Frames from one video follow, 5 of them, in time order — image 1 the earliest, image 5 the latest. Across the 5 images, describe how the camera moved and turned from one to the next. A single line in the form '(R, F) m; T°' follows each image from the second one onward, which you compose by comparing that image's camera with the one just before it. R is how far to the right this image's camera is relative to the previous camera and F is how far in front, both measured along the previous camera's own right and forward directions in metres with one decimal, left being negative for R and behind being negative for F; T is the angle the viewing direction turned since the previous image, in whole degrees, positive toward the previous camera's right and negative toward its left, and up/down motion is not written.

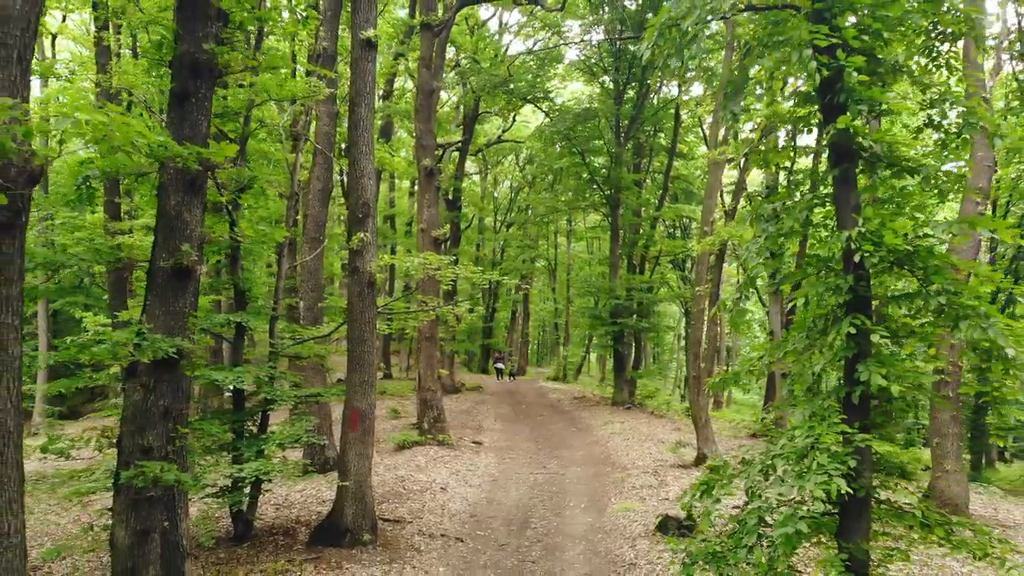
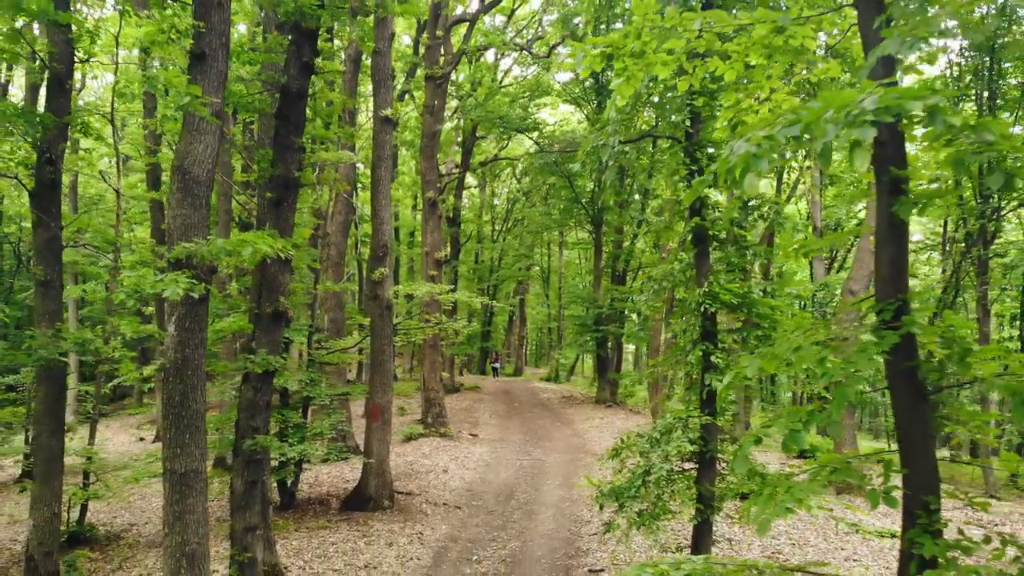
(+0.2, -2.0) m; 0°
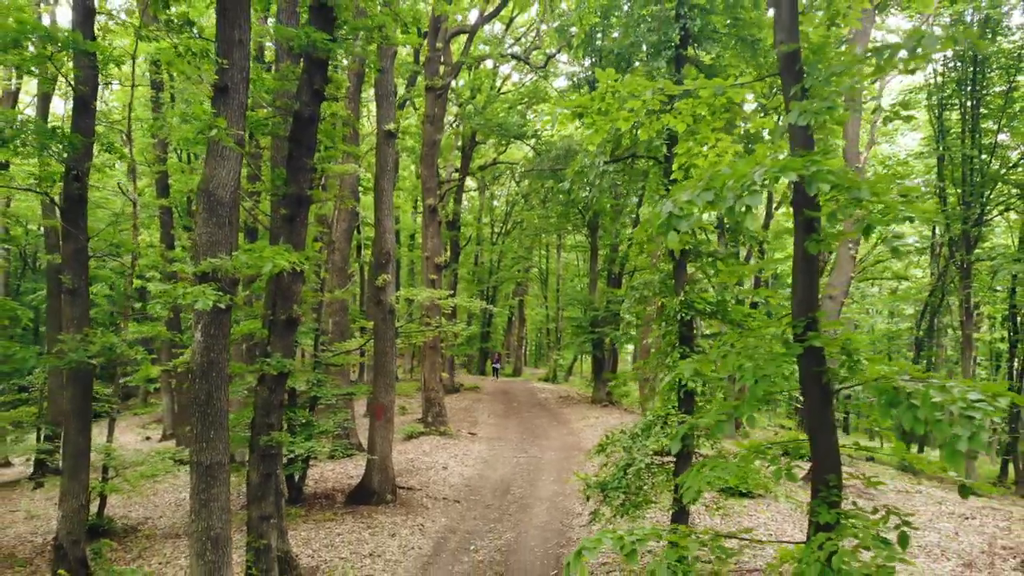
(+0.1, -0.5) m; 0°
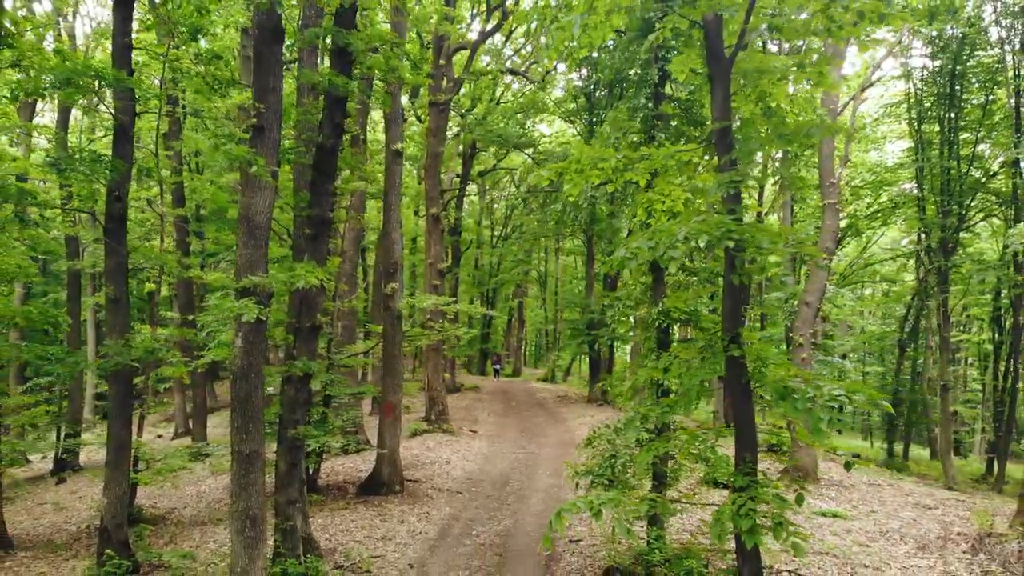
(0.0, -0.8) m; 0°
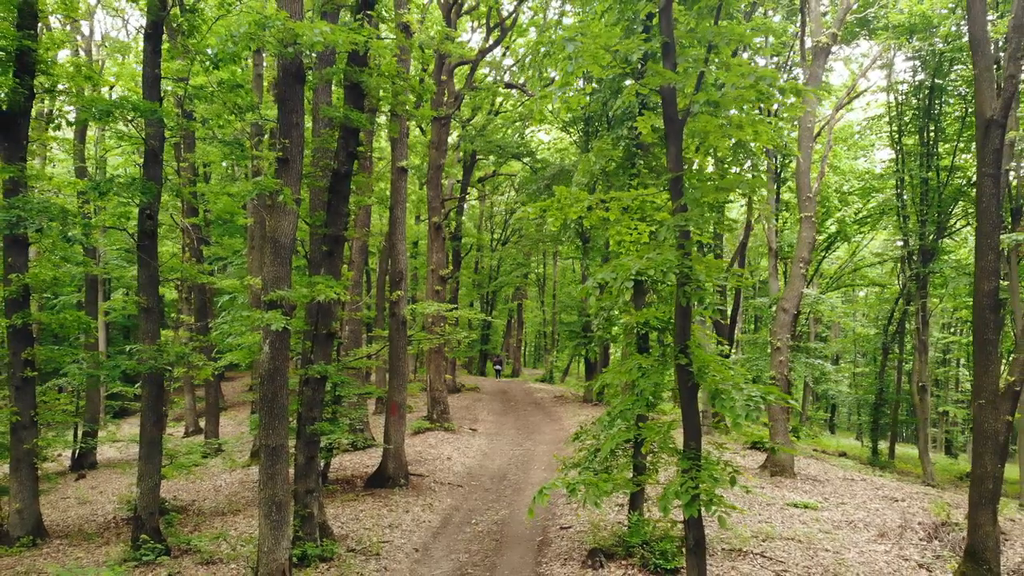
(+0.1, -0.8) m; 0°
